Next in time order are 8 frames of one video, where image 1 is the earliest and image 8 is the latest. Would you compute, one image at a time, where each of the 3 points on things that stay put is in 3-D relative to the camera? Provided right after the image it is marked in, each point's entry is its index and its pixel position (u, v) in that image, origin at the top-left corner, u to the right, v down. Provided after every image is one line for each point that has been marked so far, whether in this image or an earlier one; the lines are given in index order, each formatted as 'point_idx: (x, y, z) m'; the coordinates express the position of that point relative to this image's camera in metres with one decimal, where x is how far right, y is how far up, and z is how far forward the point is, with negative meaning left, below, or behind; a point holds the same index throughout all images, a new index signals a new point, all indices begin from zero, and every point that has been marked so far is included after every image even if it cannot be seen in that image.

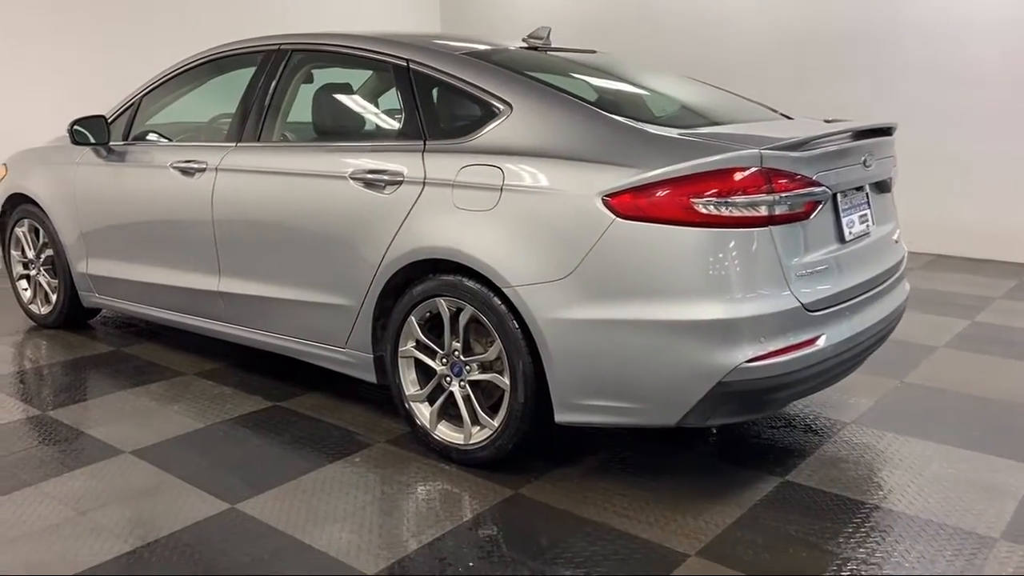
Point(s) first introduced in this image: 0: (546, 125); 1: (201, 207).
0: (+0.1, +0.6, +2.7) m
1: (-1.5, +0.4, +3.5) m
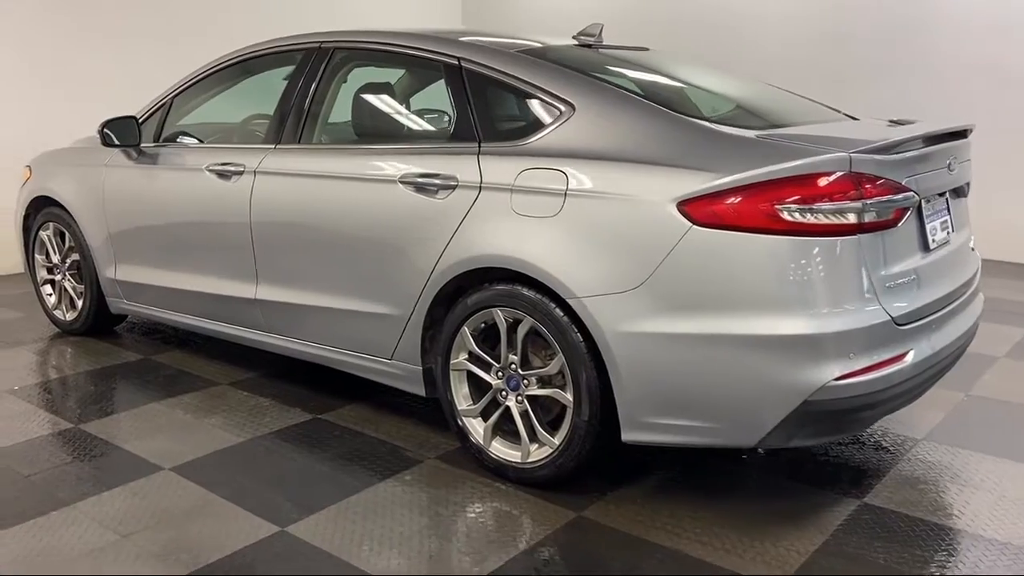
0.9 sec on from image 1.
0: (+0.3, +0.5, +2.5) m
1: (-1.2, +0.4, +3.4) m
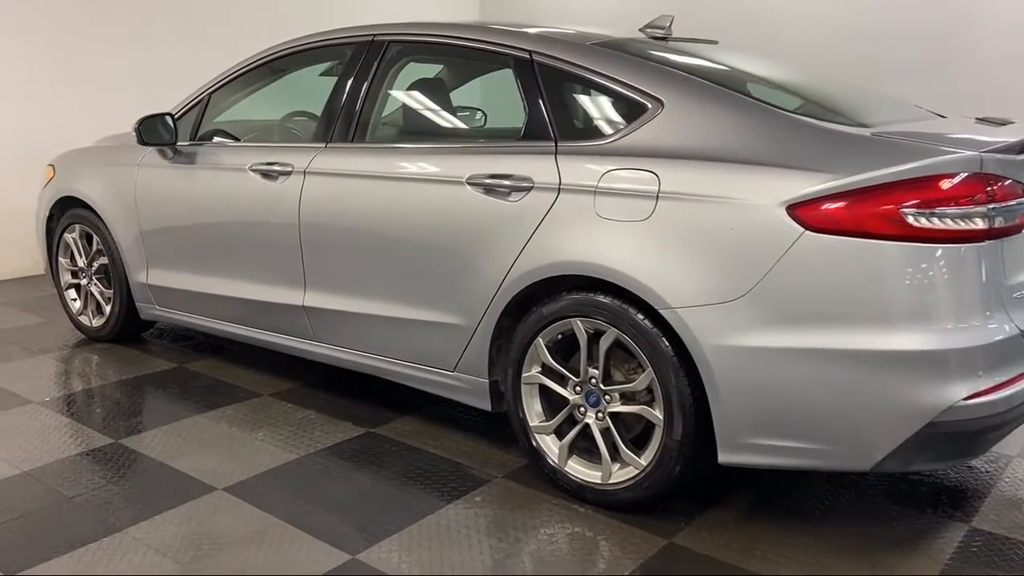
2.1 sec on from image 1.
0: (+0.6, +0.5, +2.4) m
1: (-1.0, +0.3, +3.2) m
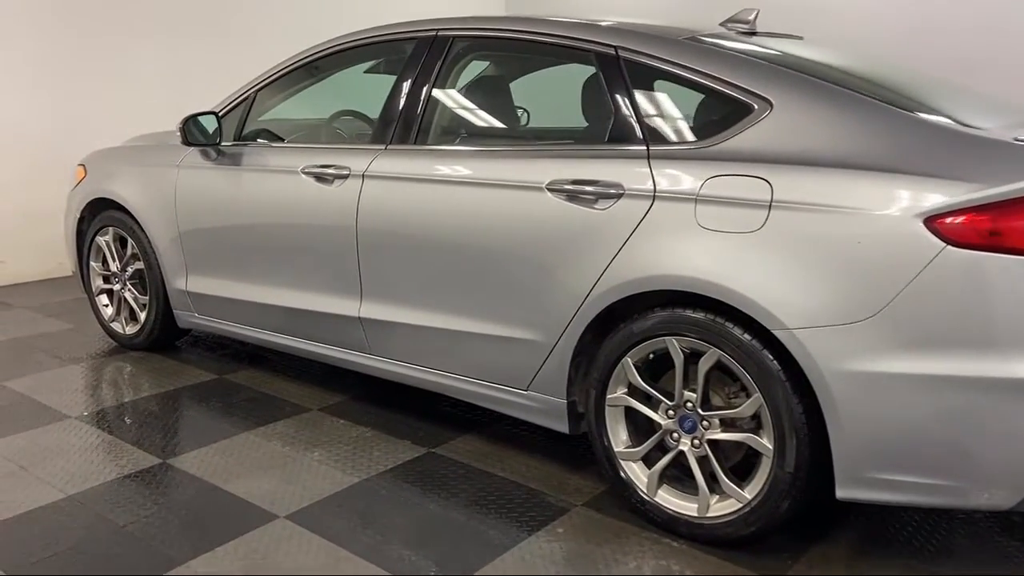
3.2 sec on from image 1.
0: (+0.9, +0.5, +2.2) m
1: (-0.7, +0.3, +3.0) m
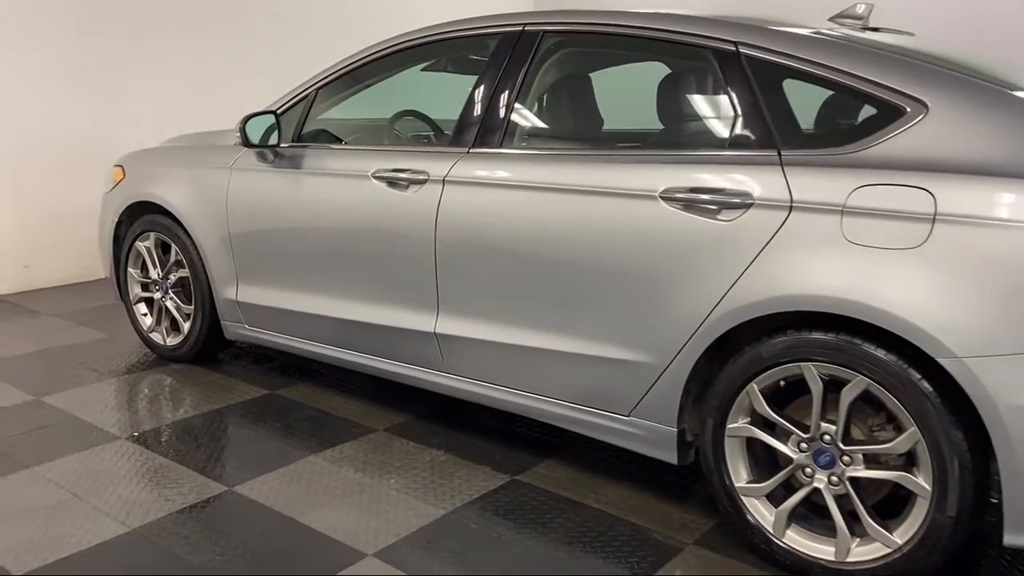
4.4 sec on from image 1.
0: (+1.2, +0.4, +2.0) m
1: (-0.4, +0.2, +2.8) m
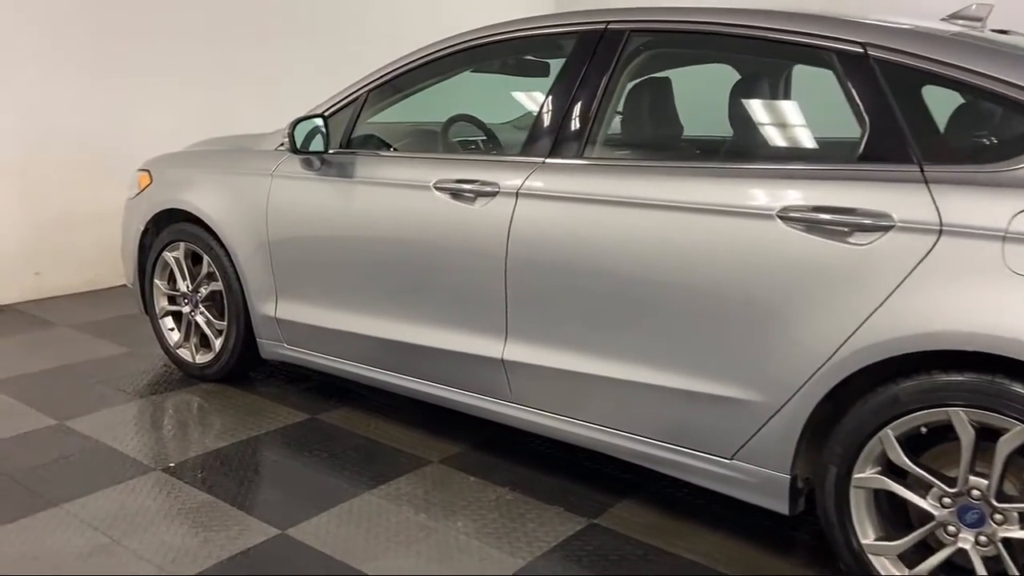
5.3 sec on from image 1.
0: (+1.5, +0.3, +1.7) m
1: (-0.1, +0.2, +2.6) m
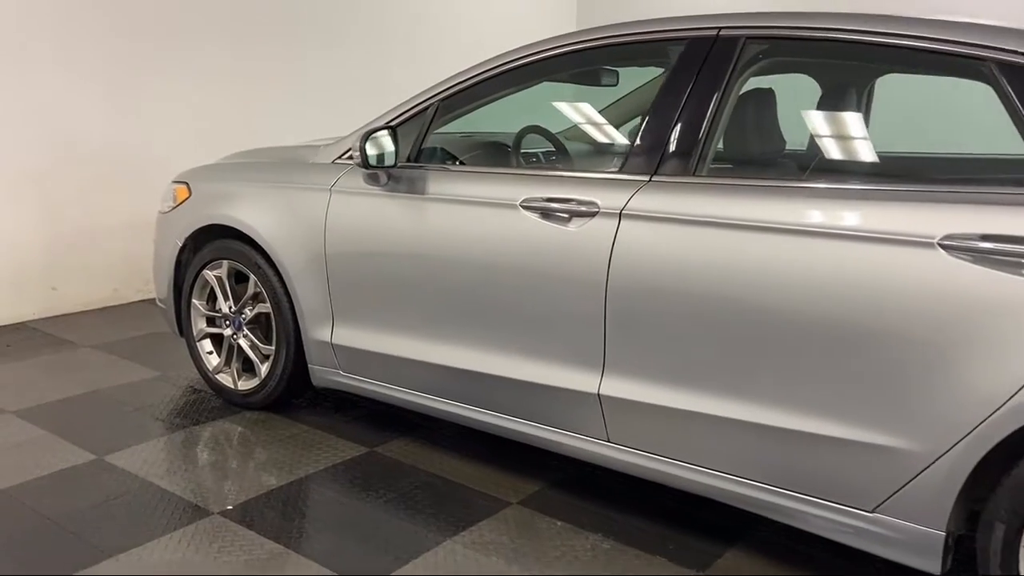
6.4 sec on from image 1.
0: (+1.8, +0.2, +1.5) m
1: (+0.2, +0.1, +2.3) m
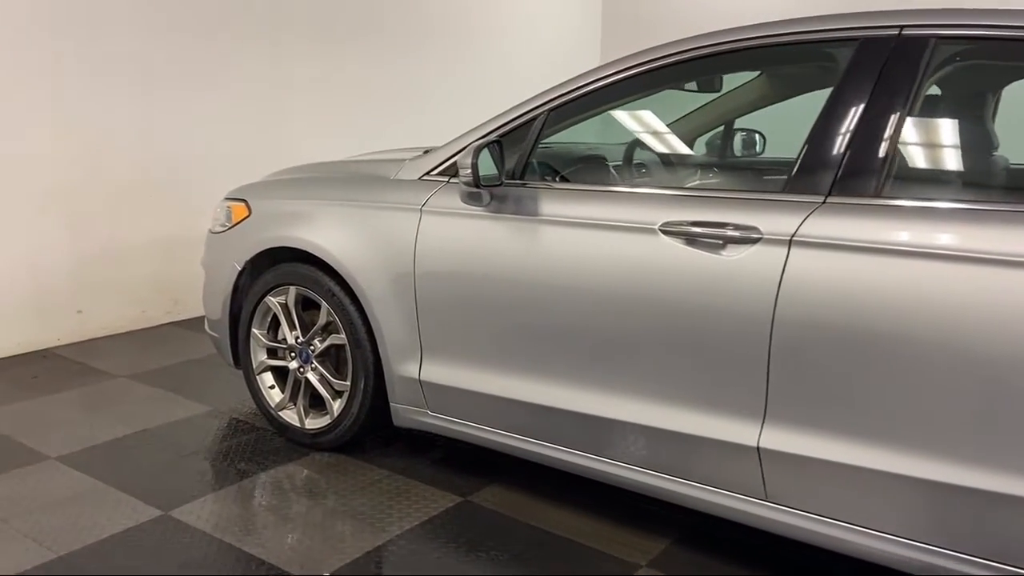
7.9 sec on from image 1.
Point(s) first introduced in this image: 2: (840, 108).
0: (+2.2, +0.1, +1.2) m
1: (+0.6, 0.0, +2.0) m
2: (+0.9, +0.5, +2.1) m
